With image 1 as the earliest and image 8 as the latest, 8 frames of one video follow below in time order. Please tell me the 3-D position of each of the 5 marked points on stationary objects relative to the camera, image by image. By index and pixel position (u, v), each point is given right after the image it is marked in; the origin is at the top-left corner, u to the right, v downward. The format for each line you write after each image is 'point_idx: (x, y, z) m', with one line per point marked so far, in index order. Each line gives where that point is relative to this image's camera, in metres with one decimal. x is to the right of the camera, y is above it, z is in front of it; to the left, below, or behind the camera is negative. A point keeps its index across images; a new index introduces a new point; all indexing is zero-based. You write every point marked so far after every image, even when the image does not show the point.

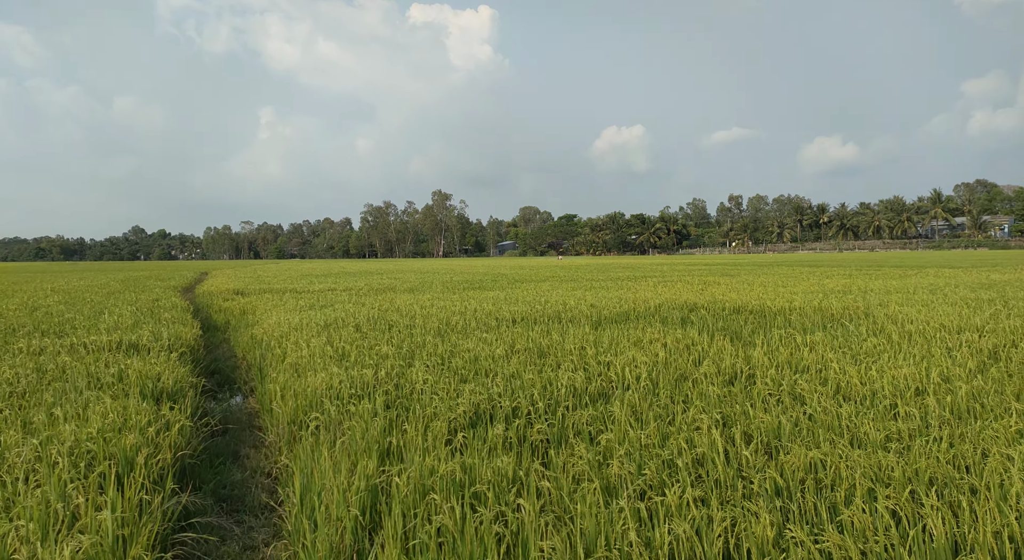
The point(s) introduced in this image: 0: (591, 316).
0: (+0.9, -0.4, +7.4) m
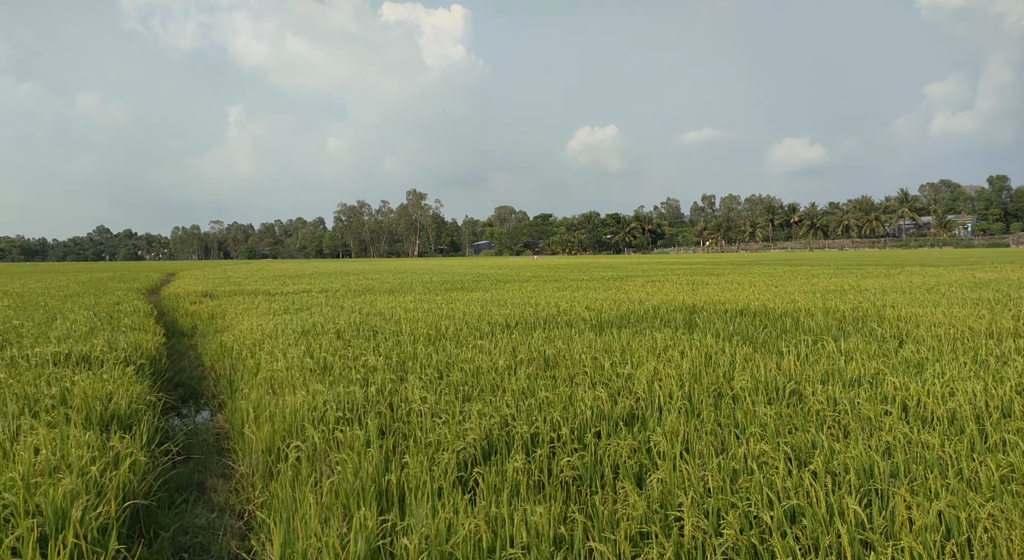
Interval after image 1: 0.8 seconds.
0: (+0.9, -0.4, +6.9) m
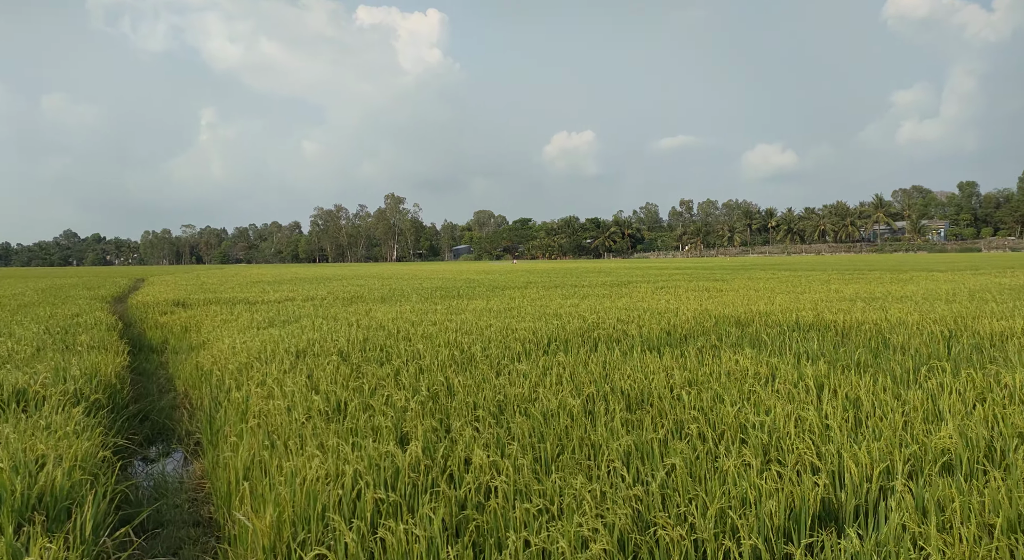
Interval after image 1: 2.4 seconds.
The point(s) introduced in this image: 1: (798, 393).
0: (+1.1, -0.5, +6.0) m
1: (+1.5, -0.6, +3.2) m
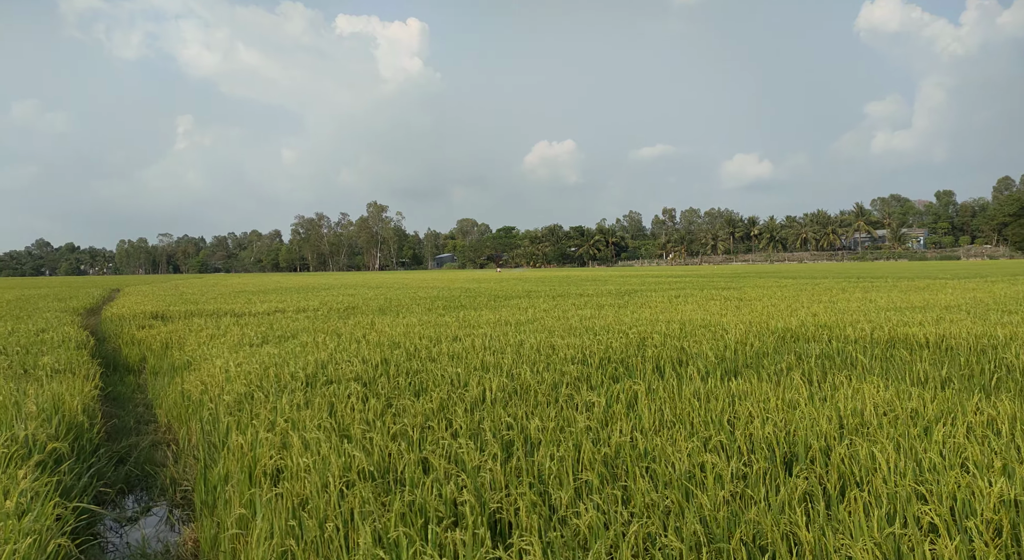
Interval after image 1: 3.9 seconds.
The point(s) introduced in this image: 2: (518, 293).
0: (+1.5, -0.6, +5.1) m
1: (+1.9, -0.6, +2.4) m
2: (+0.1, -0.4, +17.6) m
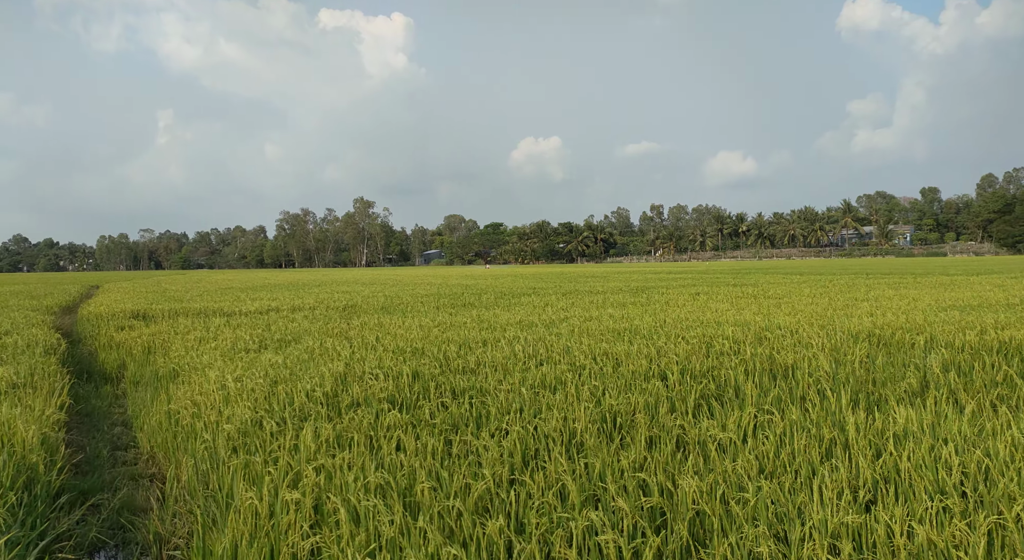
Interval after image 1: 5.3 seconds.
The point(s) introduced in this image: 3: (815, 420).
0: (+1.9, -0.6, +4.3) m
1: (+2.4, -0.6, +1.5) m
2: (+0.3, -0.3, +16.7) m
3: (+1.4, -0.6, +2.9) m
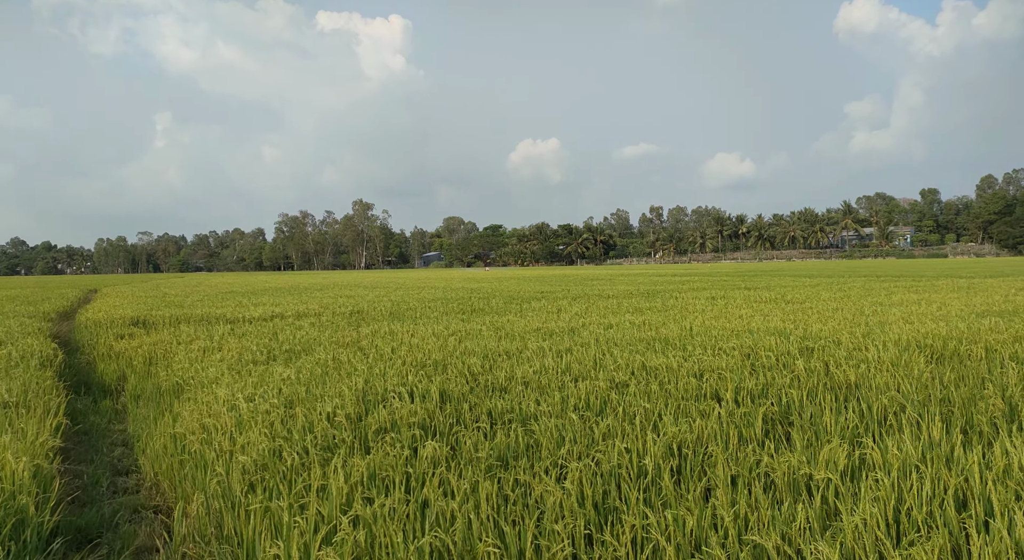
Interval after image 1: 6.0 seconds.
0: (+2.2, -0.7, +3.9) m
1: (+2.6, -0.7, +1.2) m
2: (+0.5, -0.4, +16.3) m
3: (+1.6, -0.7, +2.5) m
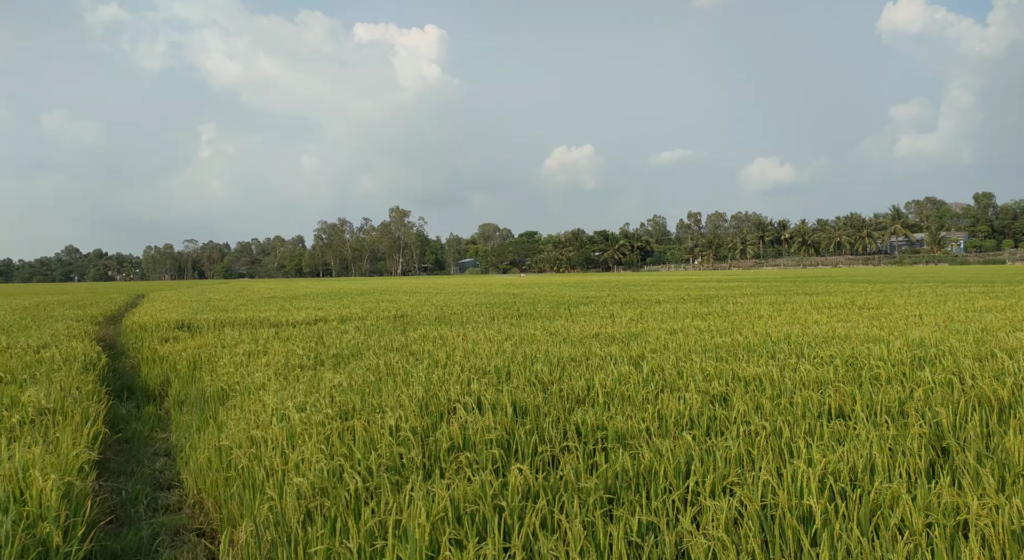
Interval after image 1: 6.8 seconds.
0: (+2.6, -0.6, +3.3) m
1: (+2.9, -0.6, +0.5) m
2: (+1.6, -0.5, +15.8) m
3: (+2.0, -0.7, +1.9) m
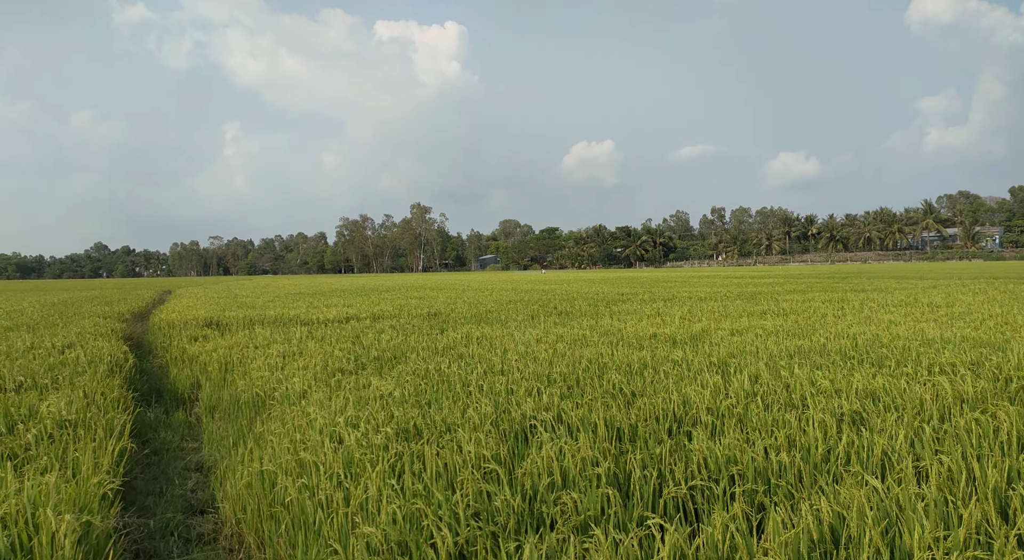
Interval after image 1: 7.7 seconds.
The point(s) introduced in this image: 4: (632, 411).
0: (+3.0, -0.6, +2.6) m
1: (+3.3, -0.6, -0.1) m
2: (+2.5, -0.4, +15.2) m
3: (+2.4, -0.7, +1.3) m
4: (+0.6, -0.7, +3.3) m
